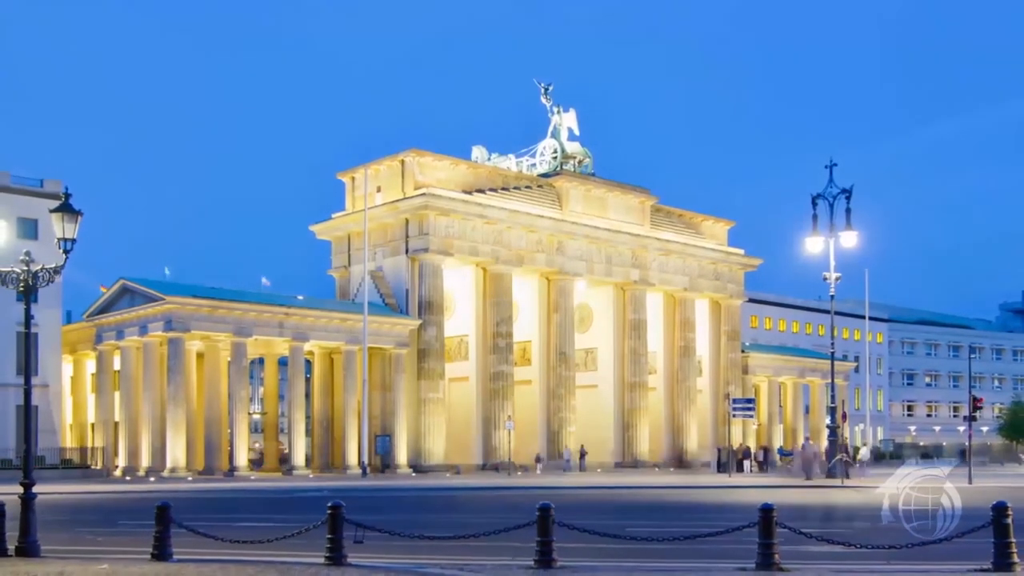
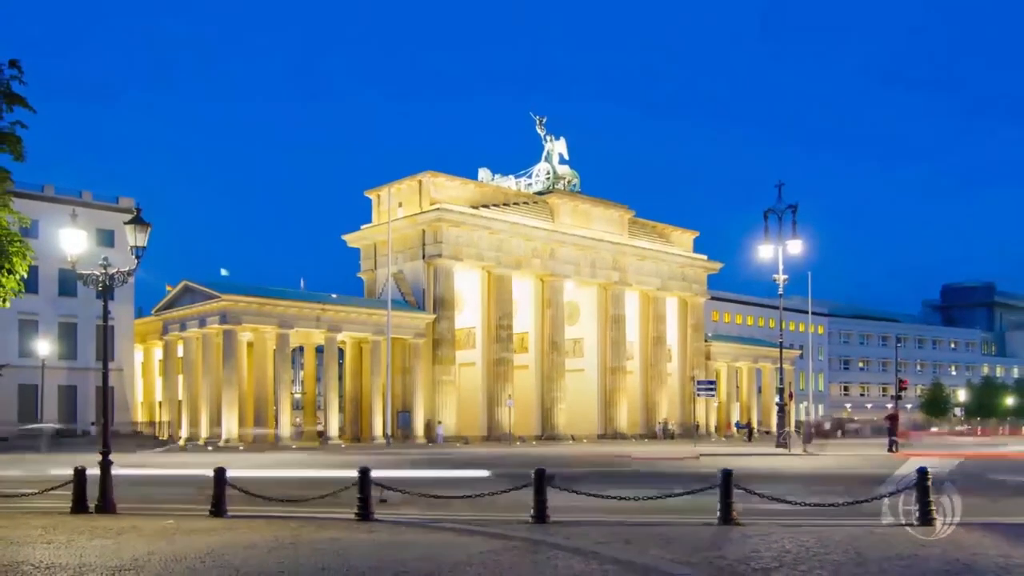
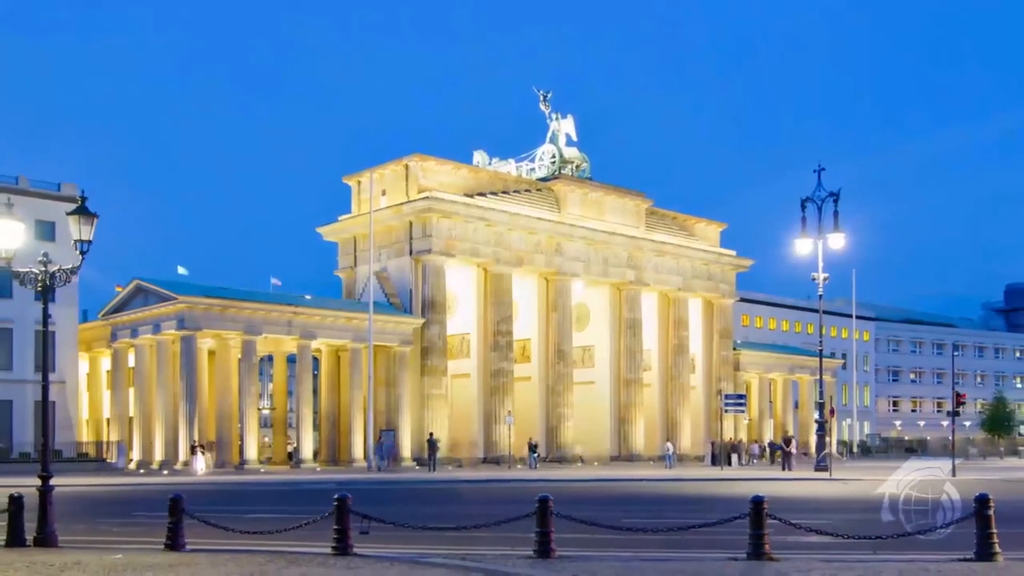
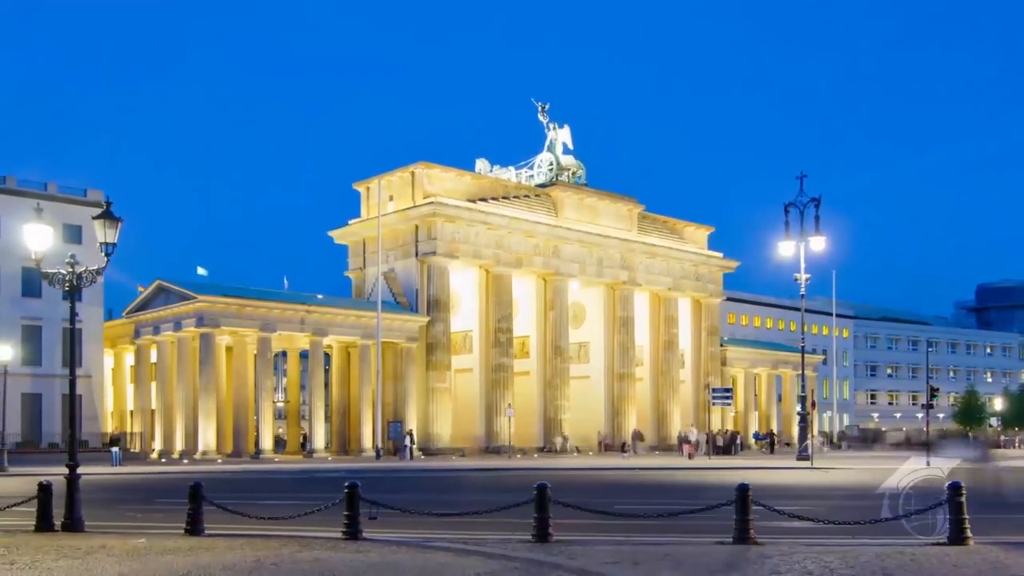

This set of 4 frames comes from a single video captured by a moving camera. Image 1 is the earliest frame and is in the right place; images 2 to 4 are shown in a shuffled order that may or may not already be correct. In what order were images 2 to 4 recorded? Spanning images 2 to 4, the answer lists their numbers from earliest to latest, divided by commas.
3, 4, 2
